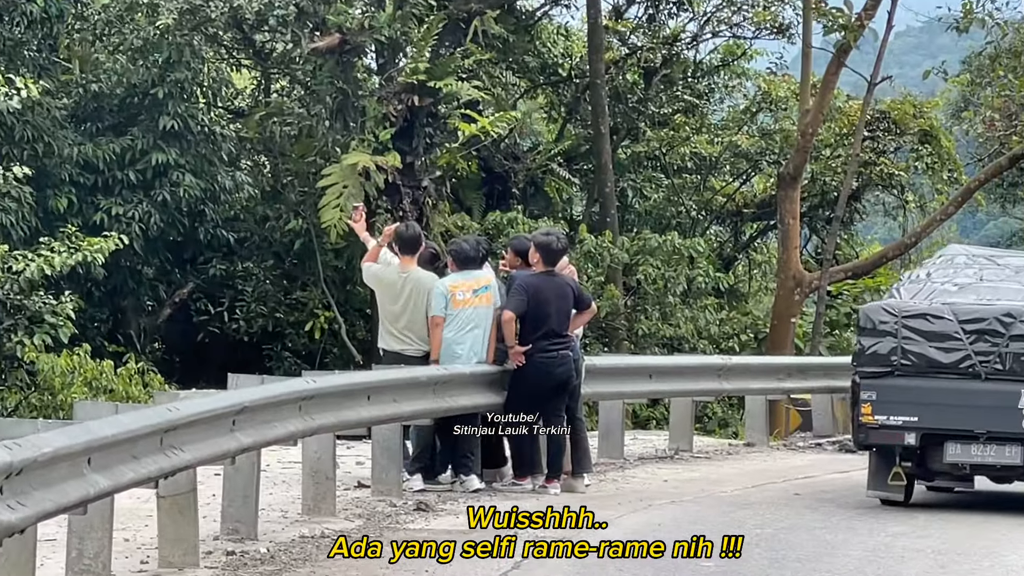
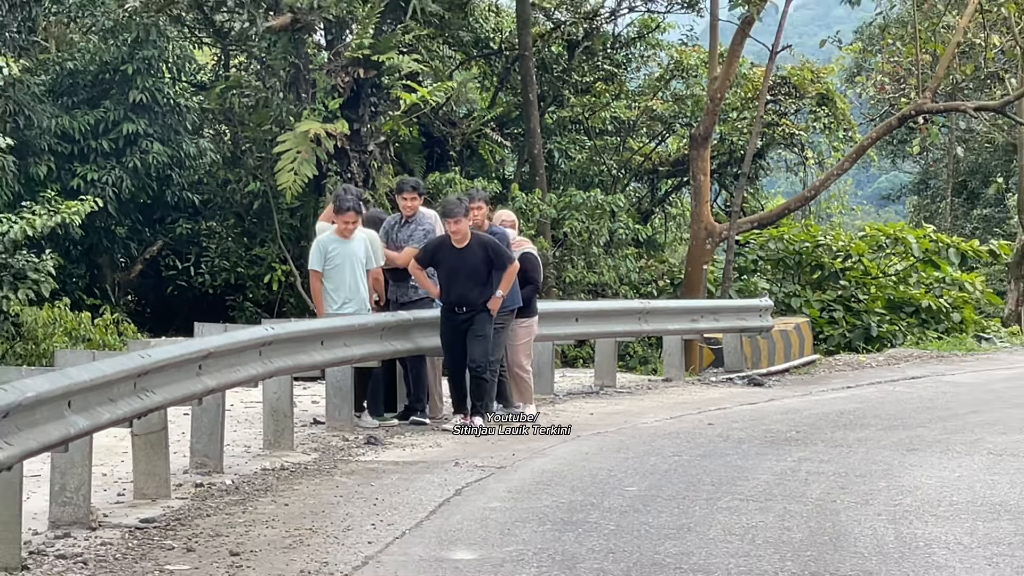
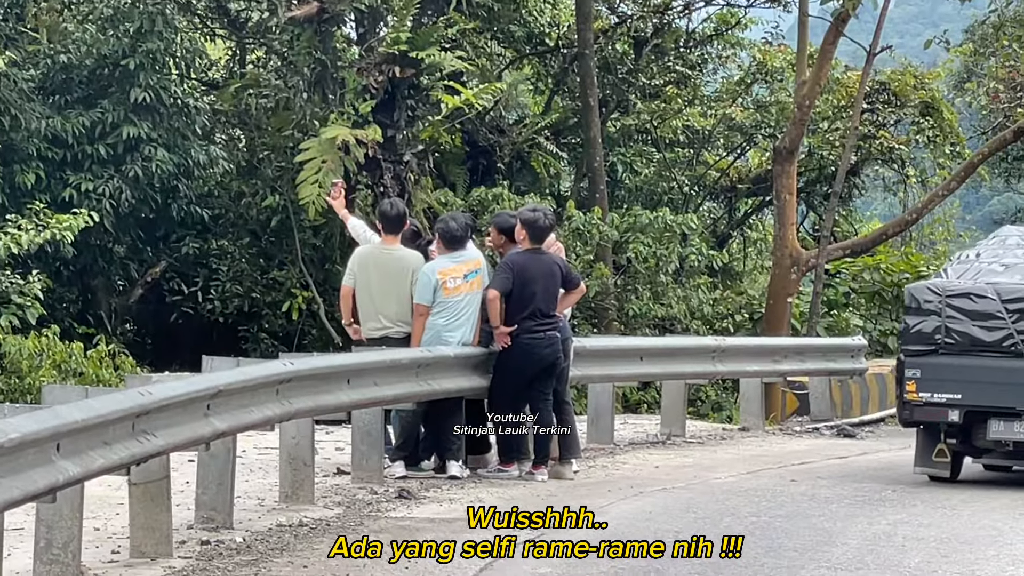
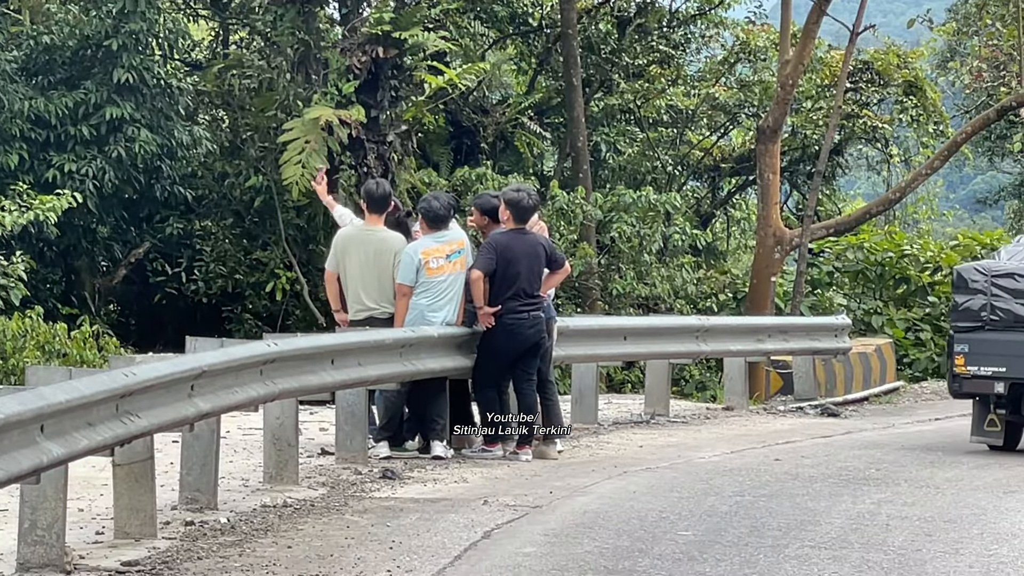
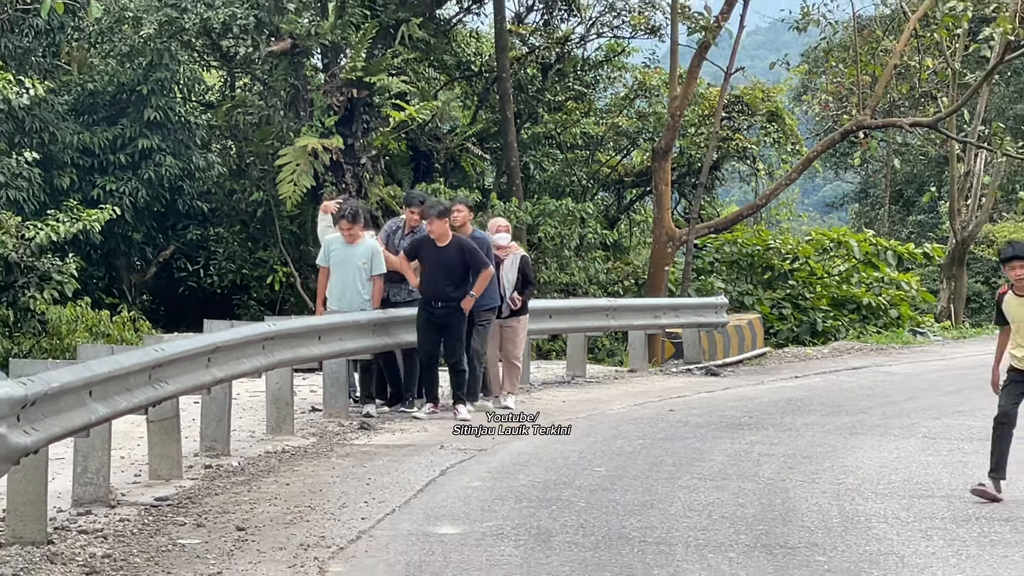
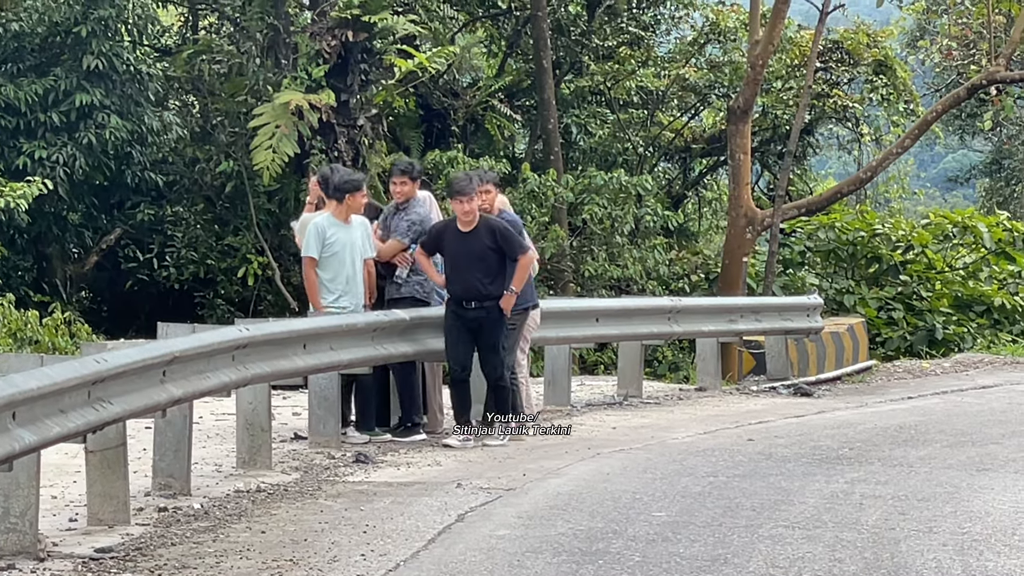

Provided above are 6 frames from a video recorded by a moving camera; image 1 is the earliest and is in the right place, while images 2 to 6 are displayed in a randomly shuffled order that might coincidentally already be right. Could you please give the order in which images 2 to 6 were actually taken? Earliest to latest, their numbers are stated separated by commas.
3, 4, 6, 2, 5
